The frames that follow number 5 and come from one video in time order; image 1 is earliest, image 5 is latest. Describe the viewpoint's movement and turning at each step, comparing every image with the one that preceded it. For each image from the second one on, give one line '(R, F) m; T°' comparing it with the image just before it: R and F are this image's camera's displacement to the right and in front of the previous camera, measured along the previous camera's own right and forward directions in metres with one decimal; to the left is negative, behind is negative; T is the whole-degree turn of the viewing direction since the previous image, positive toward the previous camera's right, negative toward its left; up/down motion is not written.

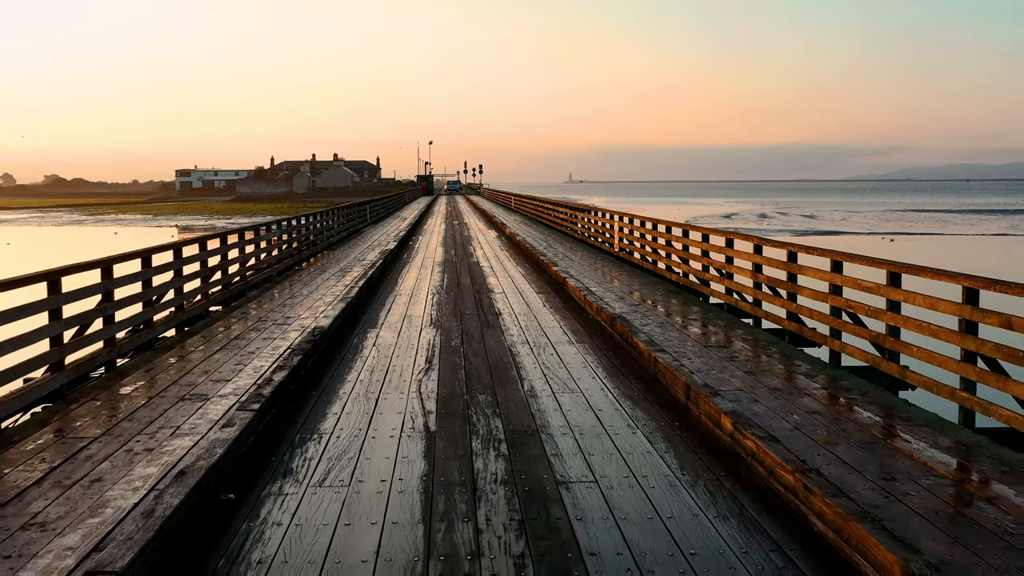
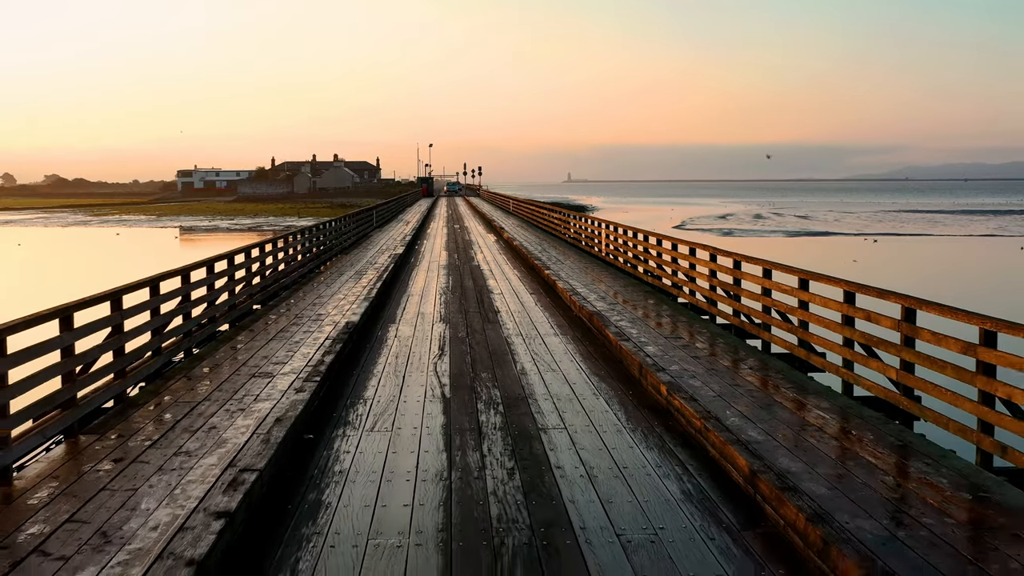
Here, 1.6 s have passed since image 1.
(0.0, -1.5) m; 0°
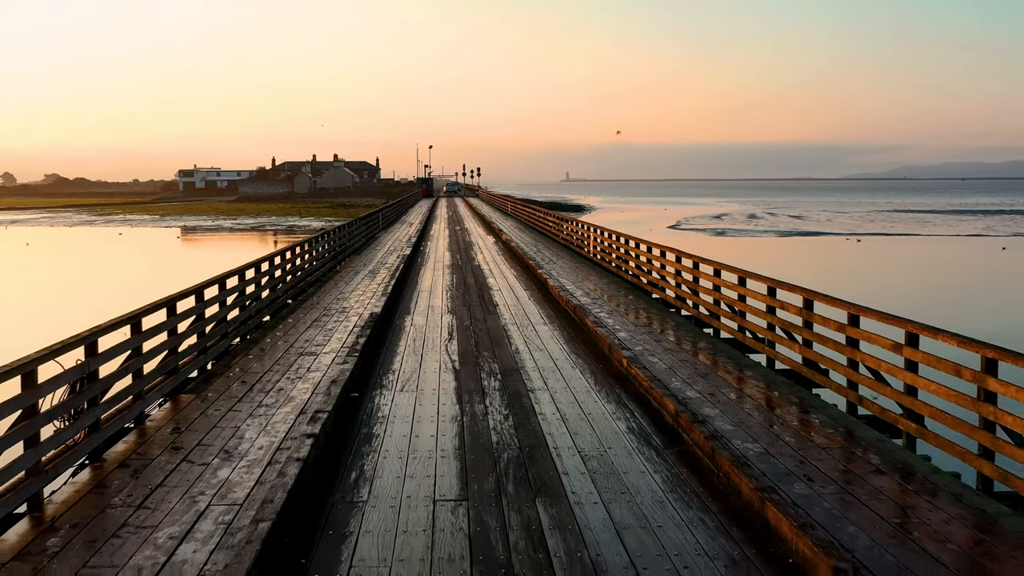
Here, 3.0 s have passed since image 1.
(0.0, -1.6) m; 0°
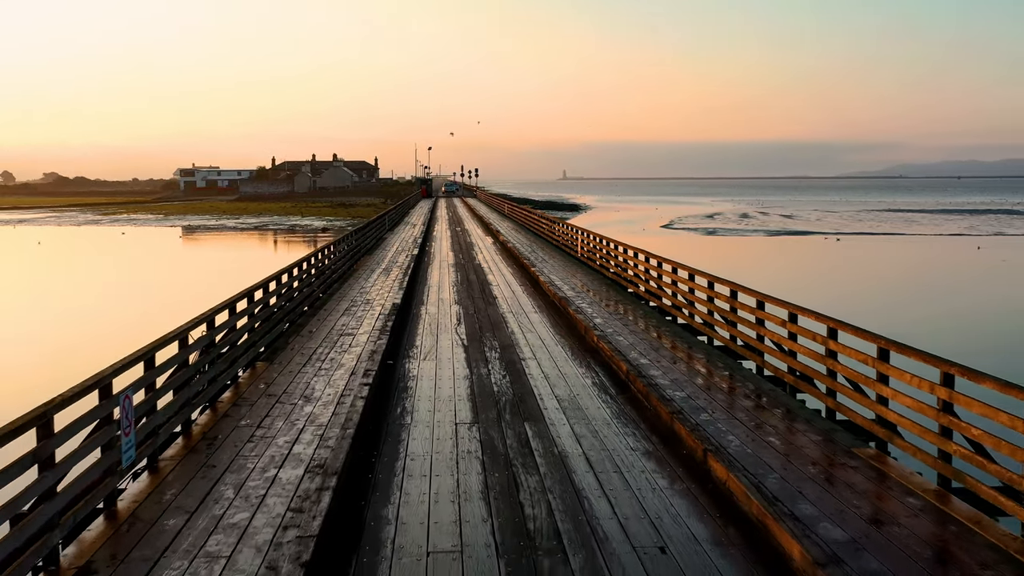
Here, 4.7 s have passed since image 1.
(0.0, -2.1) m; 0°
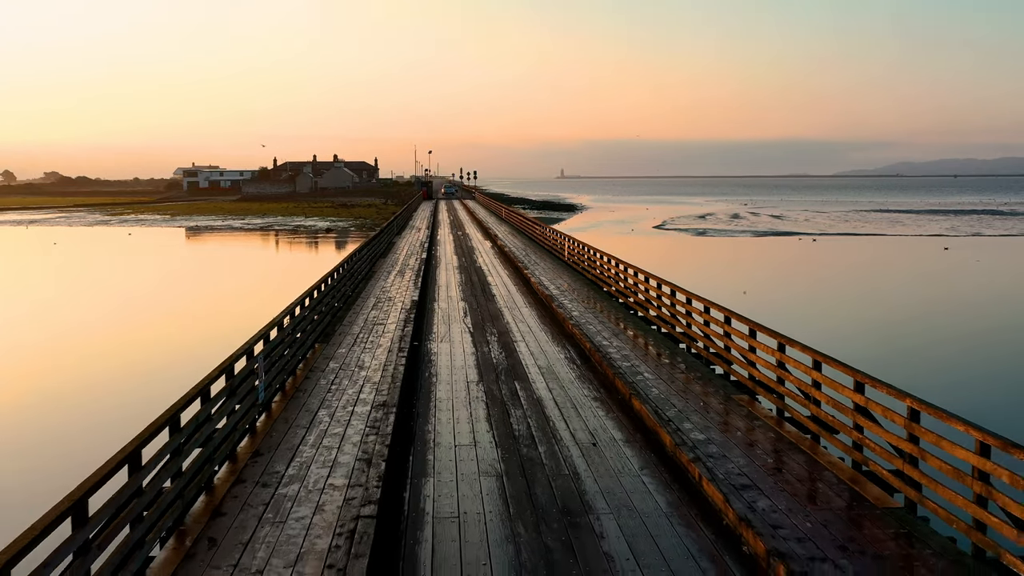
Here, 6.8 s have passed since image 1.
(0.0, -2.9) m; 0°
